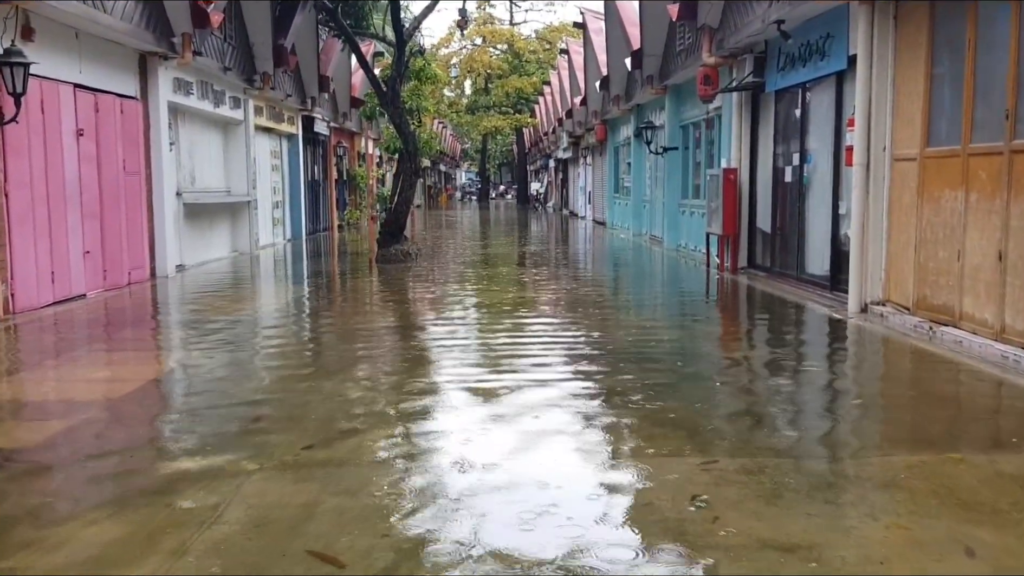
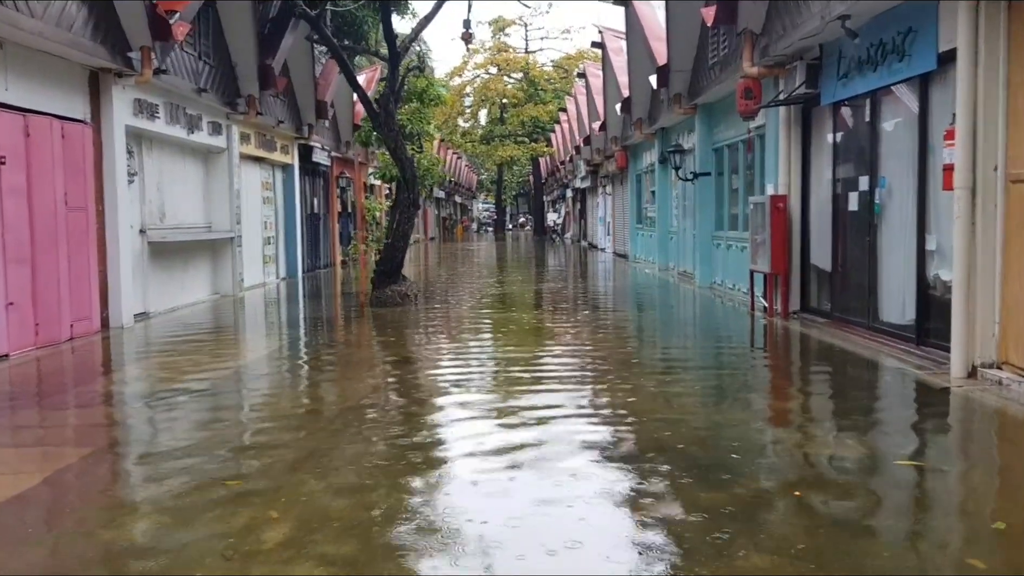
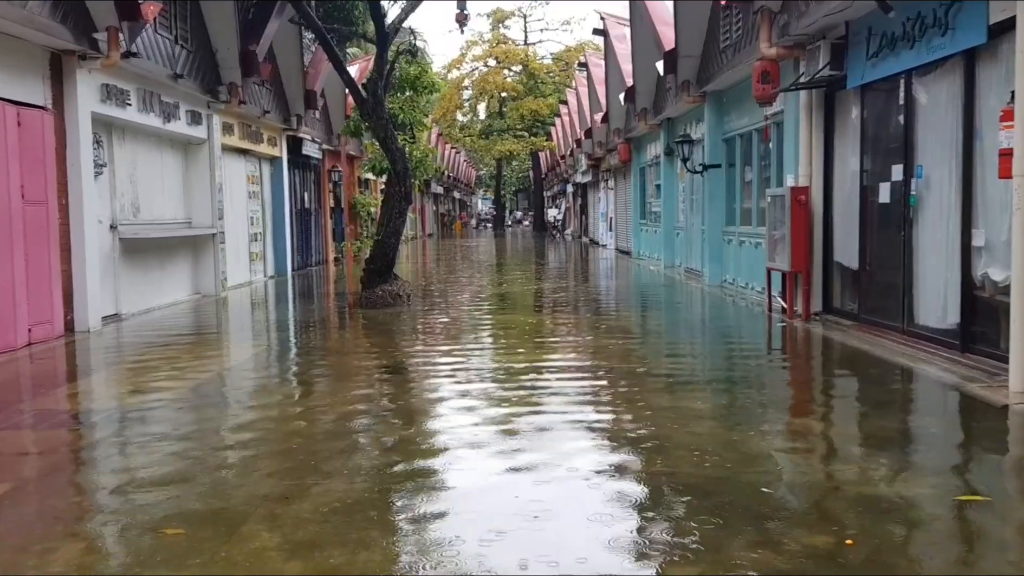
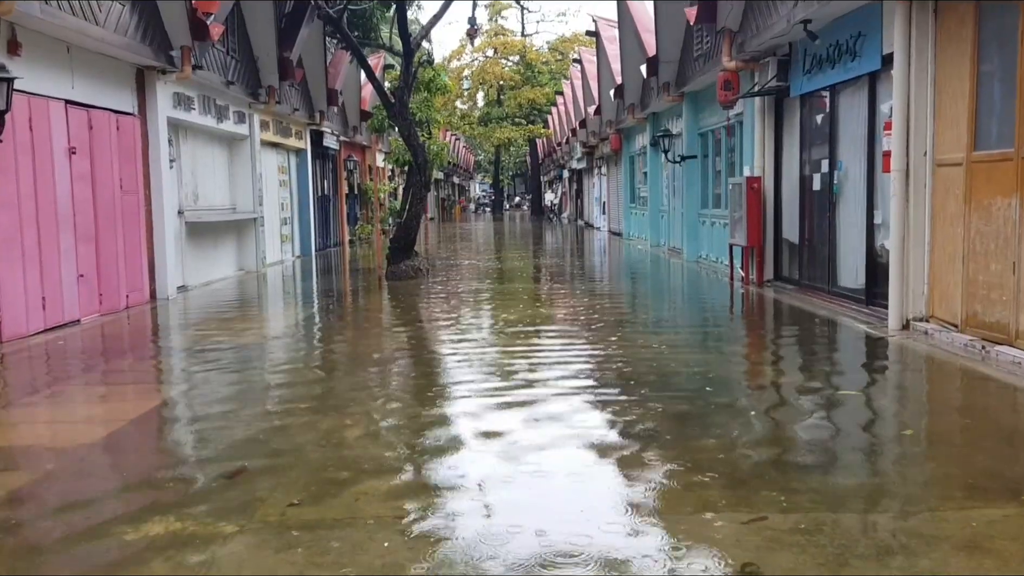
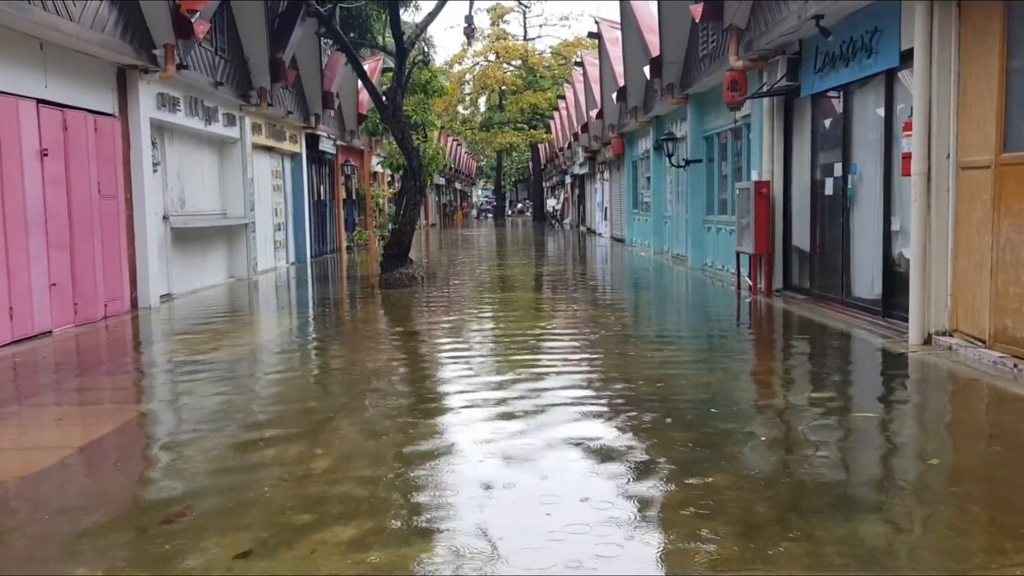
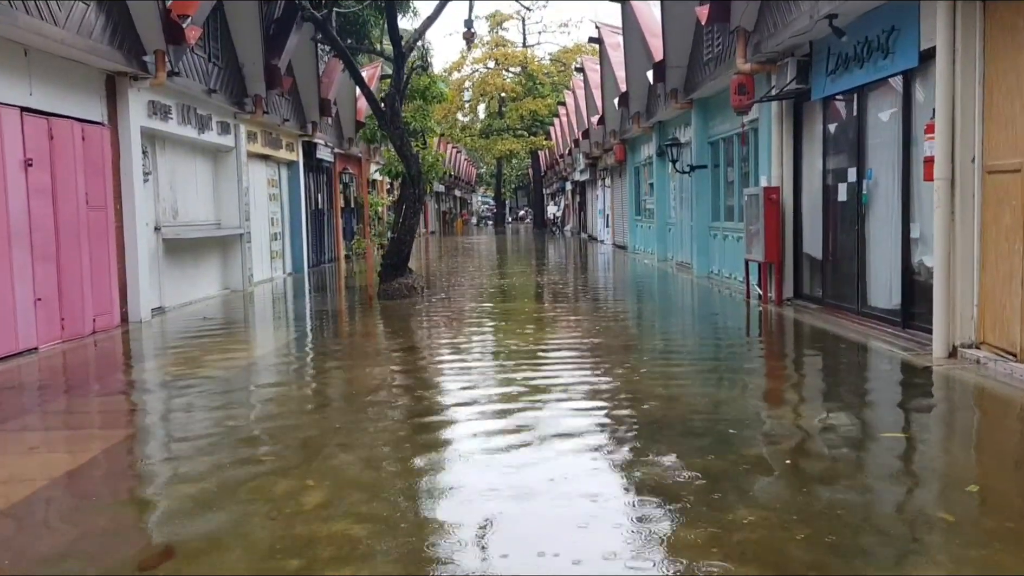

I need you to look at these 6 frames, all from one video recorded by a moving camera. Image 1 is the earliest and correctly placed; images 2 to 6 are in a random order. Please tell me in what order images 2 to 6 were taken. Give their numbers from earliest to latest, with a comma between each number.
4, 5, 6, 2, 3
